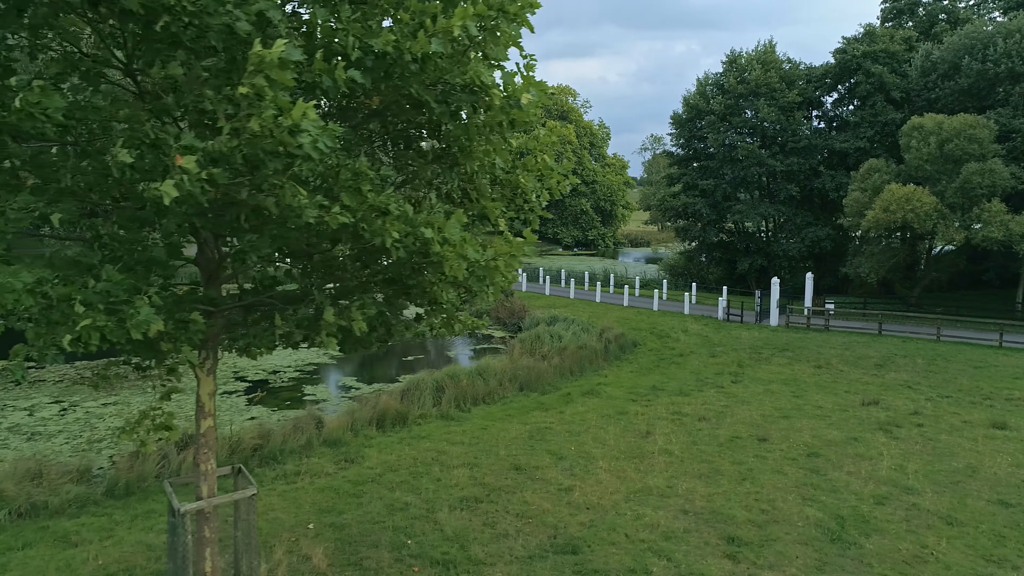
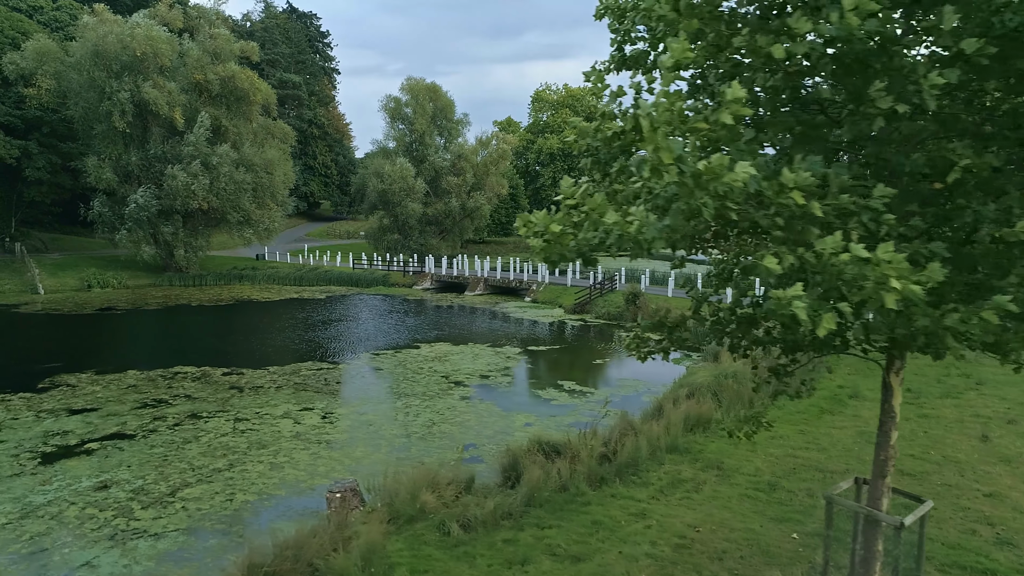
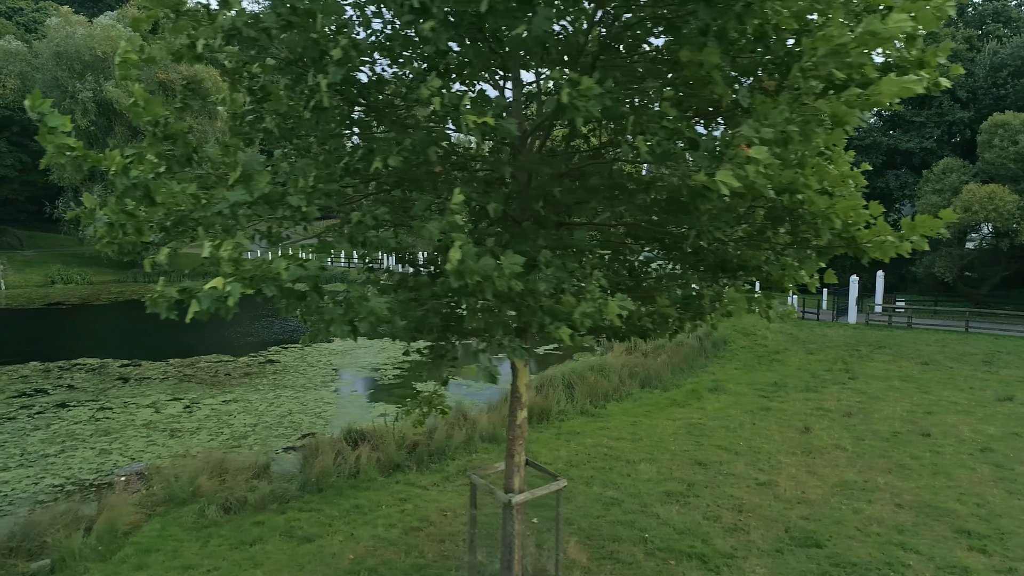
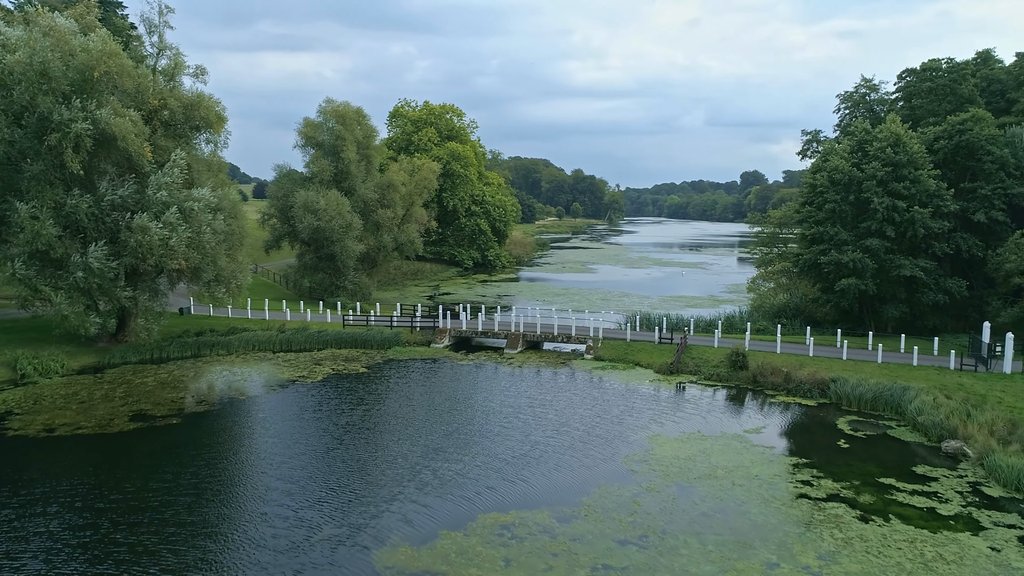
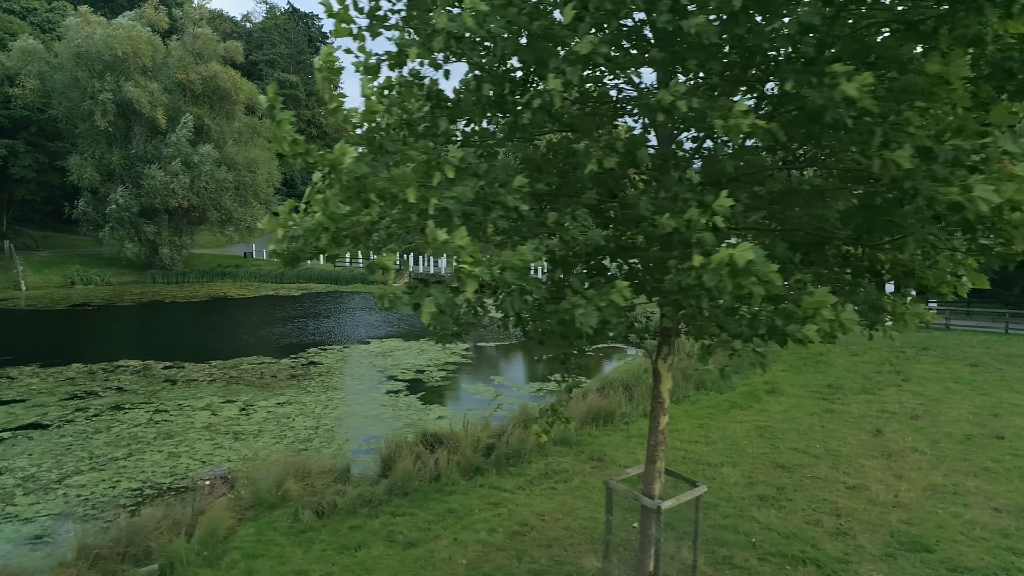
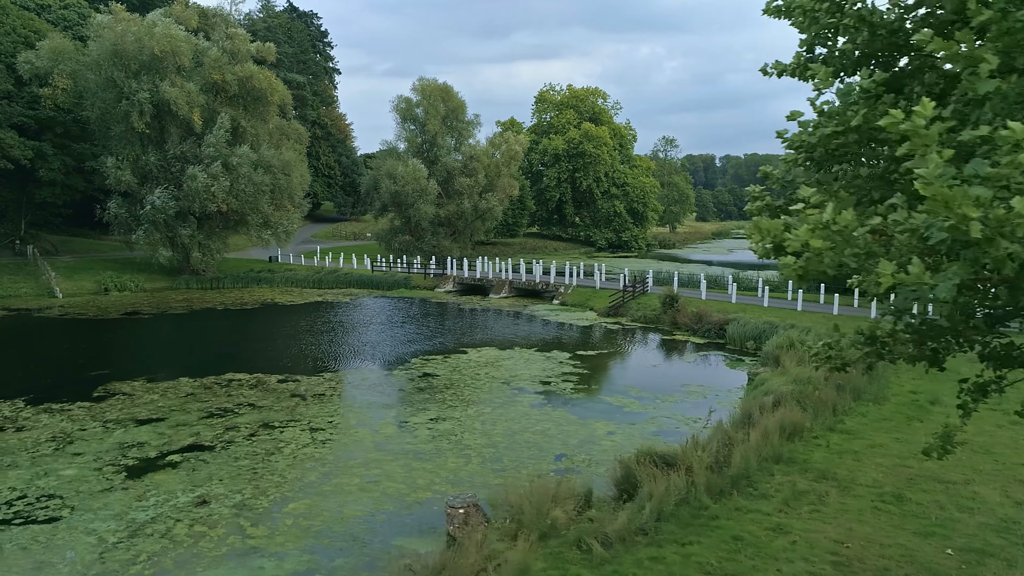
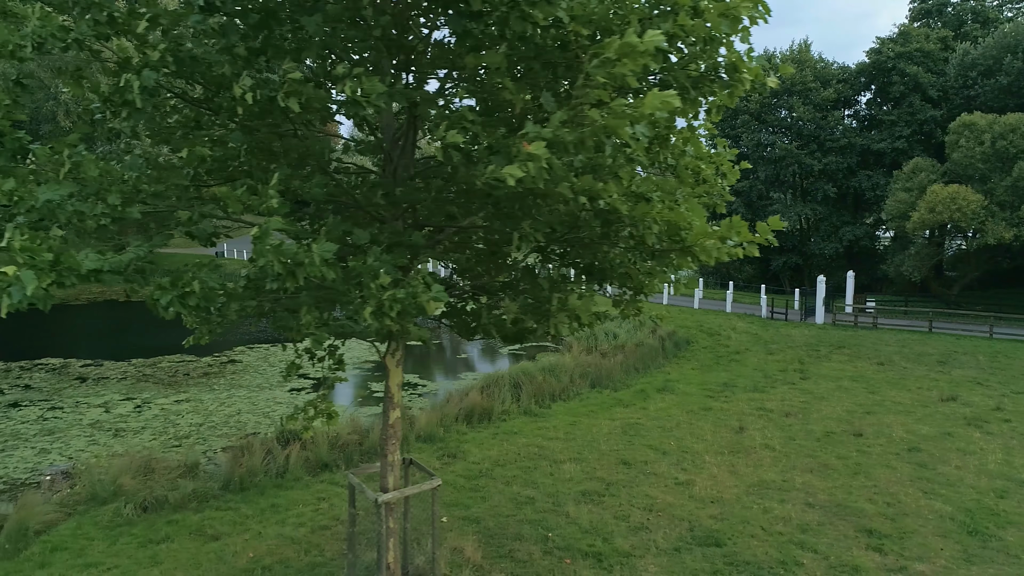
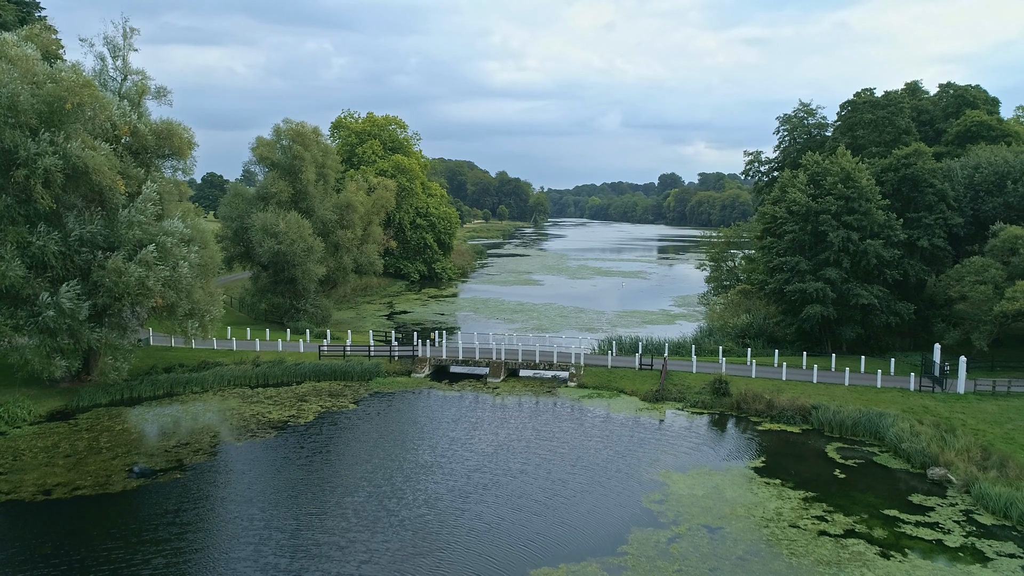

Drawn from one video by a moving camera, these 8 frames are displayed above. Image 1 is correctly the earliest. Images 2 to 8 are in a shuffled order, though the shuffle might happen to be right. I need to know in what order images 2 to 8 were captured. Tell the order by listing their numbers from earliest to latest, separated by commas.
7, 3, 5, 2, 6, 4, 8
